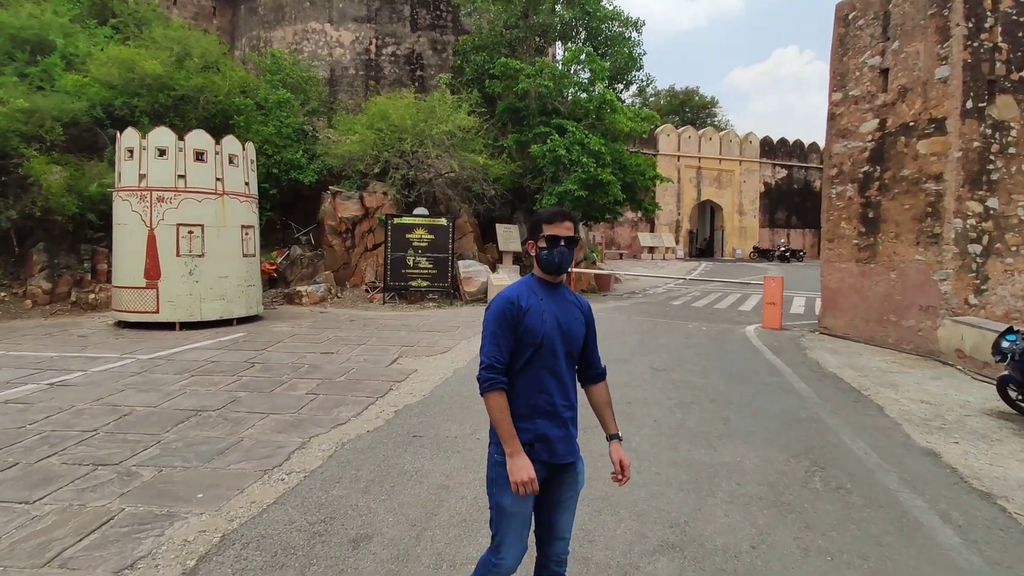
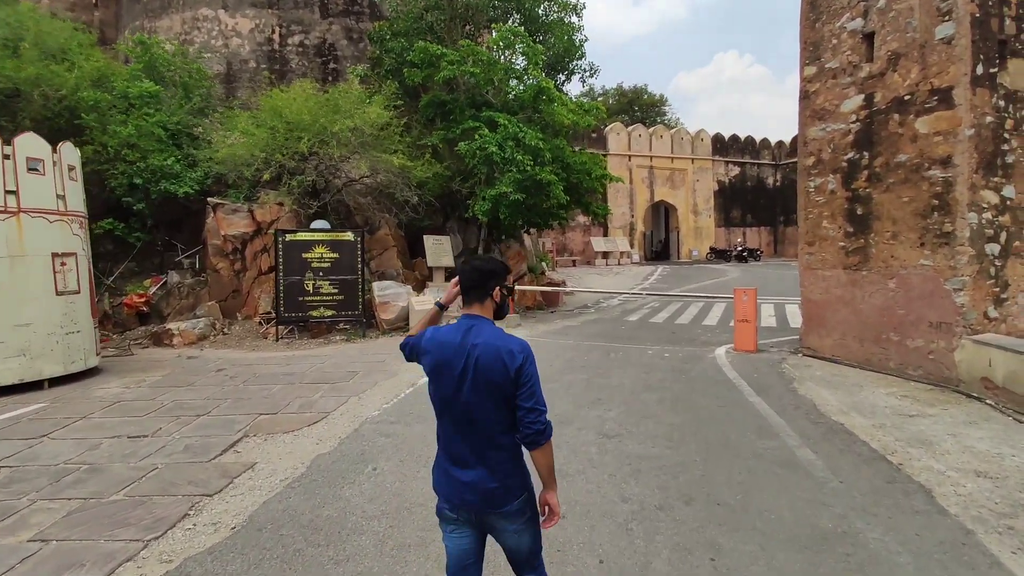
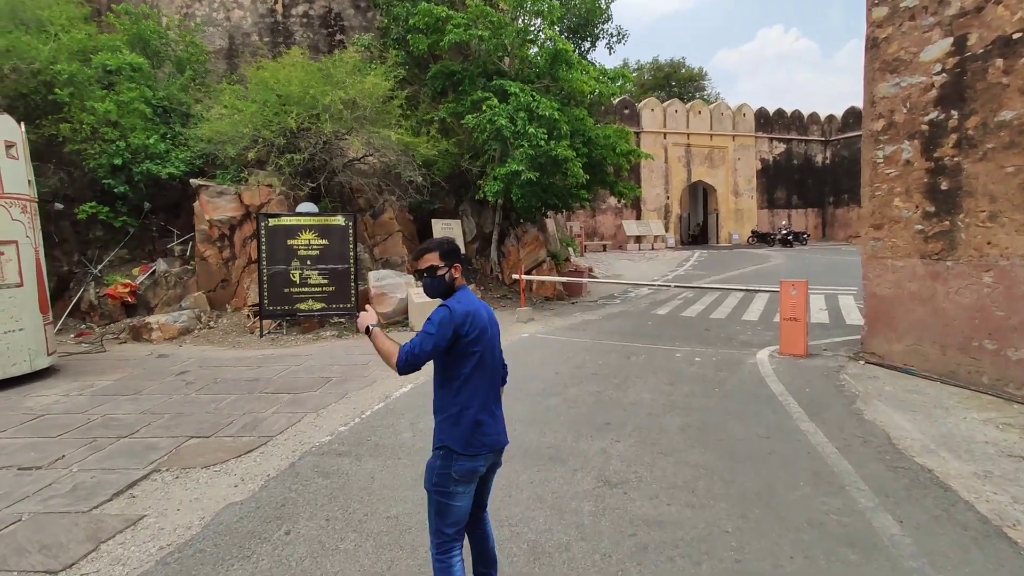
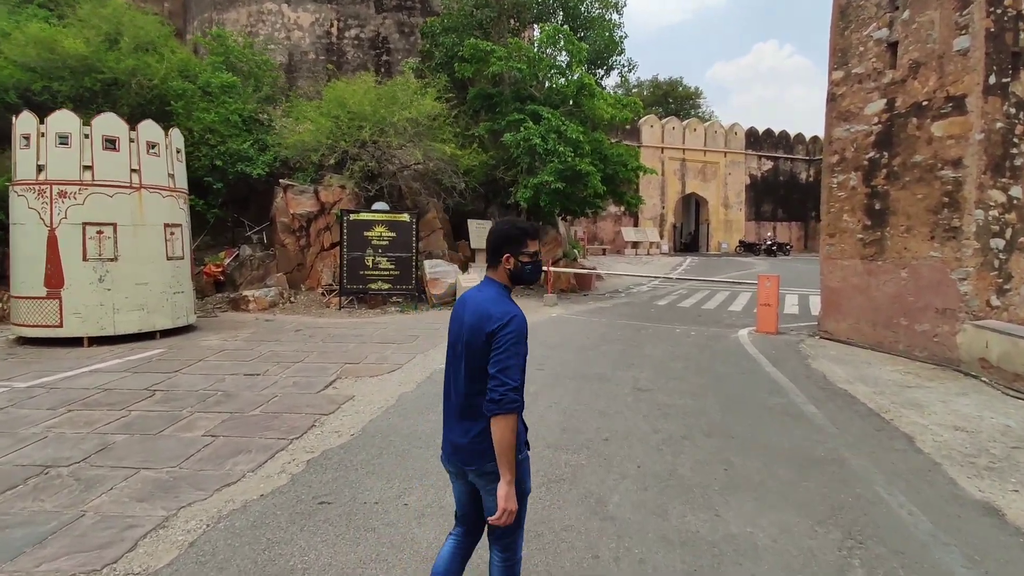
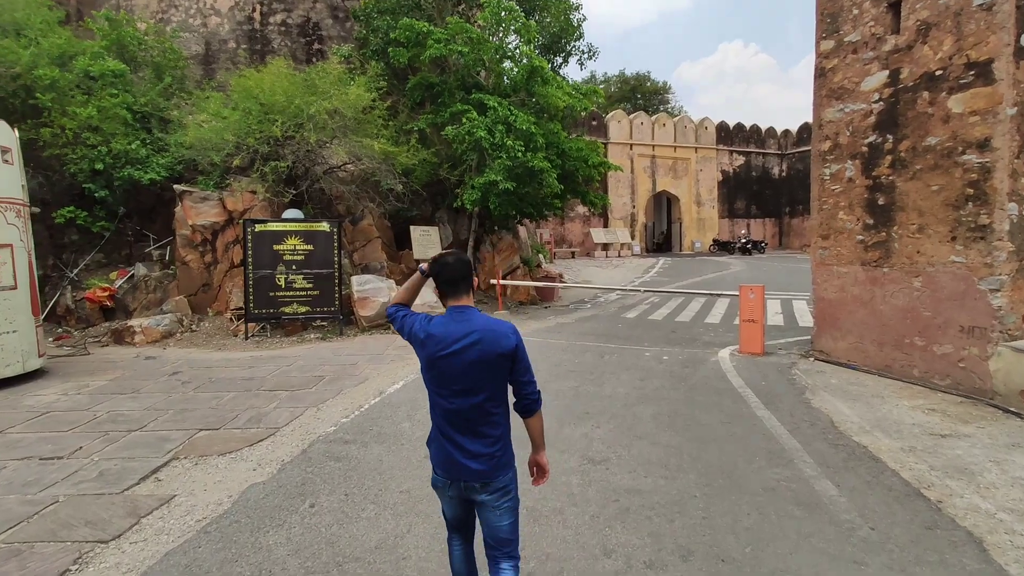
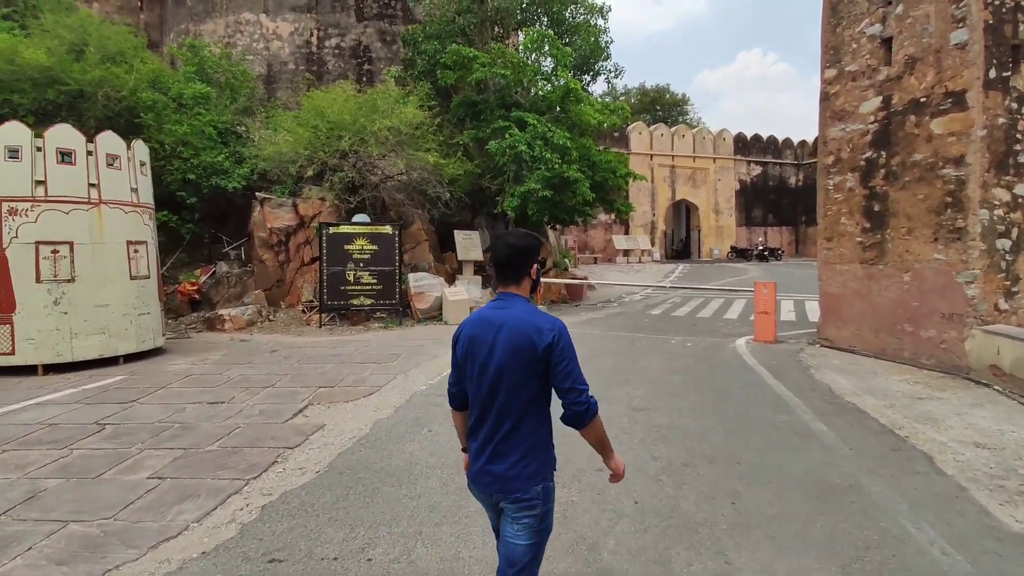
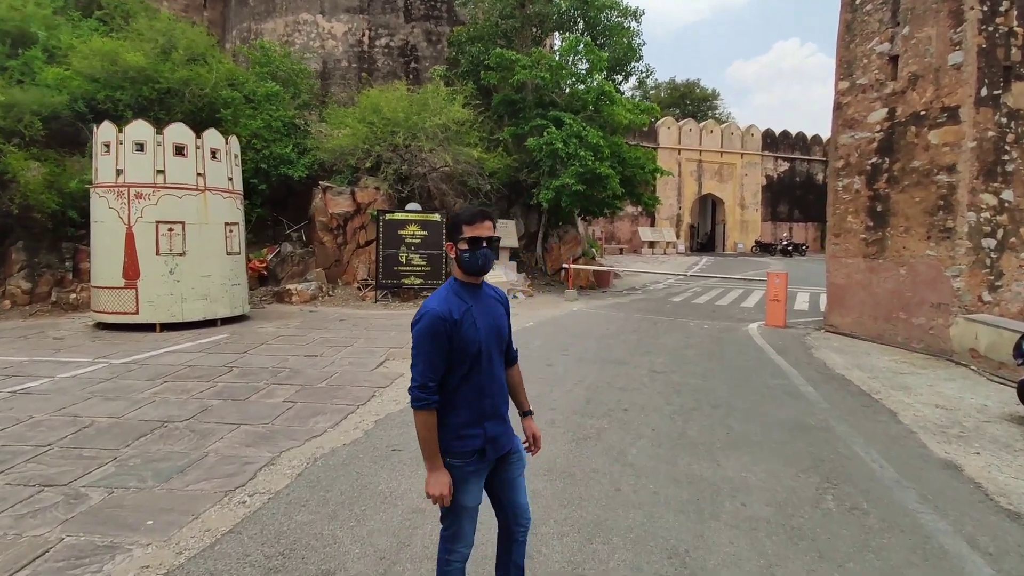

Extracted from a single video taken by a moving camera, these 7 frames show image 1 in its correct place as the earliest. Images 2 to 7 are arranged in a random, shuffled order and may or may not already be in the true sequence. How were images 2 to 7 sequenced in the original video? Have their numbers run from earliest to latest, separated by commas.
7, 4, 6, 2, 5, 3
